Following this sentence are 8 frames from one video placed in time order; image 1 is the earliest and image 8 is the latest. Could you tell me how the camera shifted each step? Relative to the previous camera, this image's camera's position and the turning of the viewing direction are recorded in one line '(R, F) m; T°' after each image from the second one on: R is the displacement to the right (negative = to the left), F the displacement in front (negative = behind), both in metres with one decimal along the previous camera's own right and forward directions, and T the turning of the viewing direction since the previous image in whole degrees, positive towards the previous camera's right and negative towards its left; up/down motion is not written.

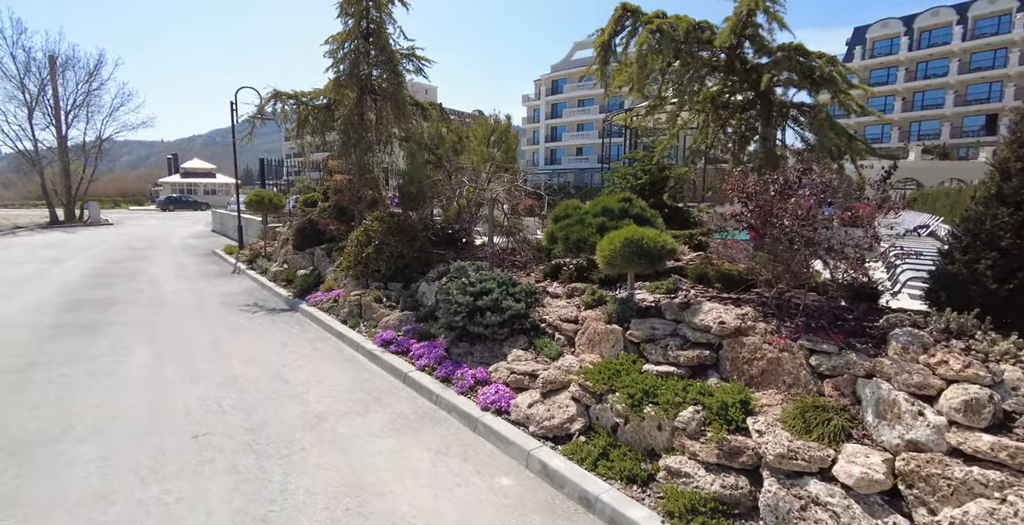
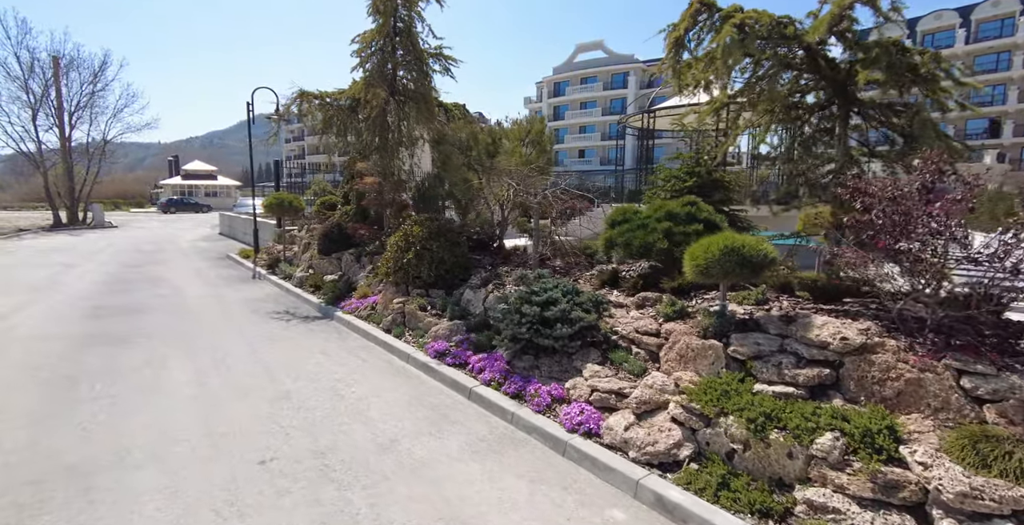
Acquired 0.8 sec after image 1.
(-0.8, +0.3) m; 0°
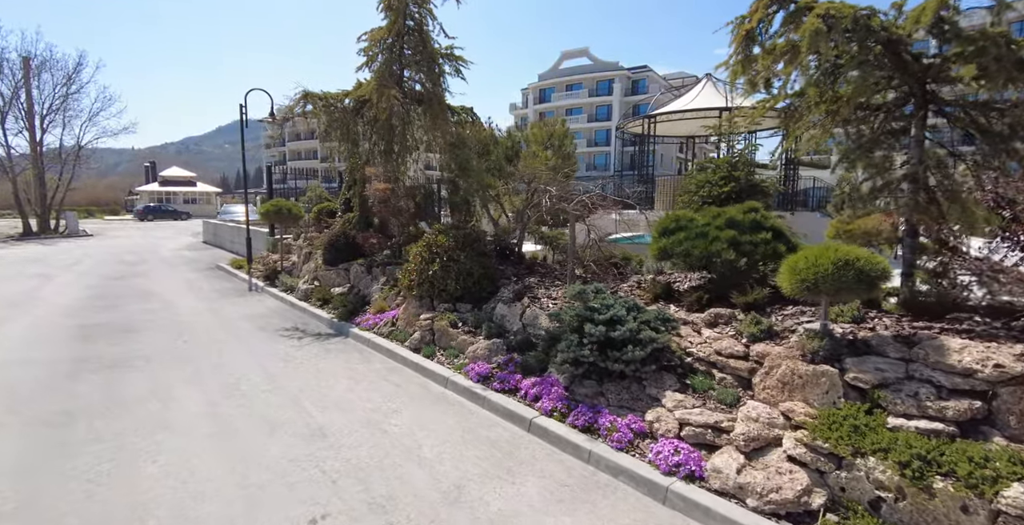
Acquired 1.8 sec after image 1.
(-0.7, +0.6) m; +2°
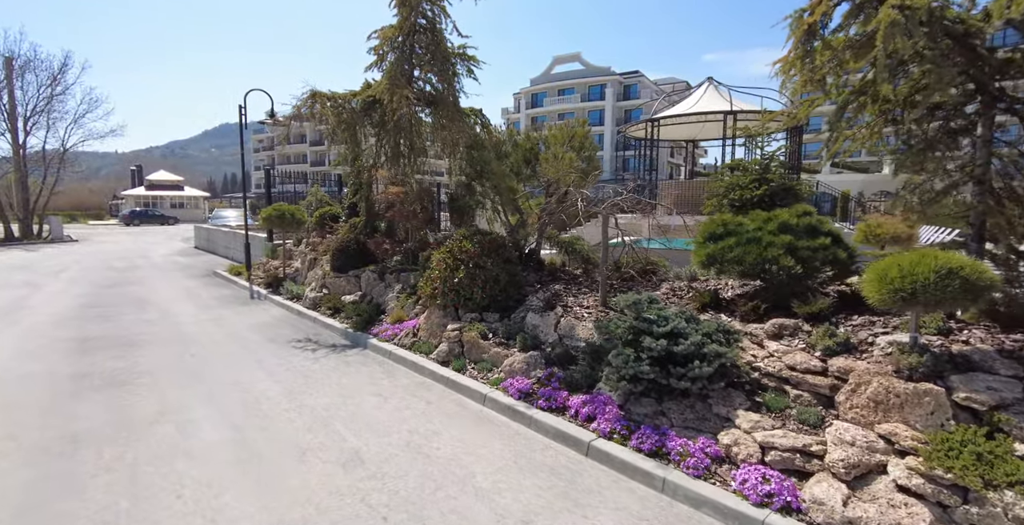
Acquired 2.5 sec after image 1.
(-0.5, +0.4) m; +1°
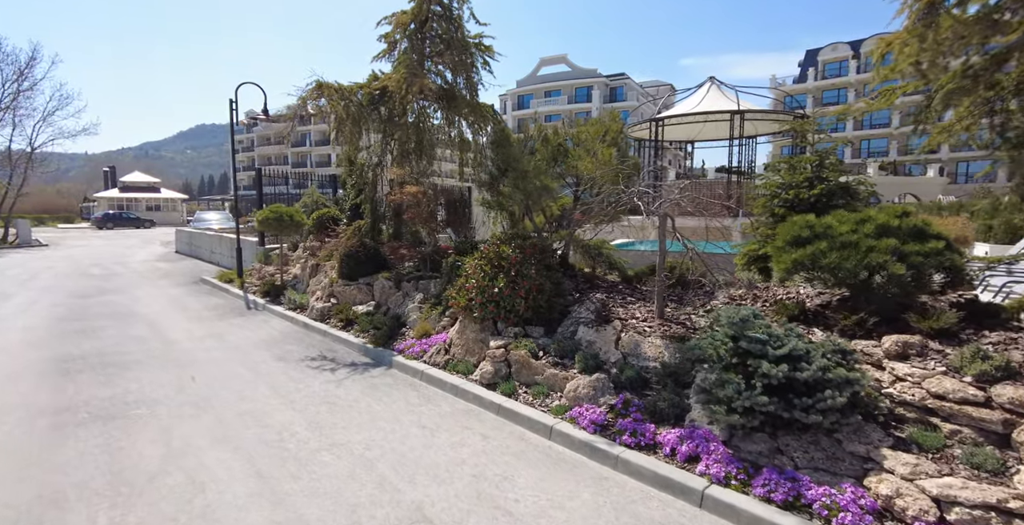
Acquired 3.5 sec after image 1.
(-0.8, +0.8) m; +2°
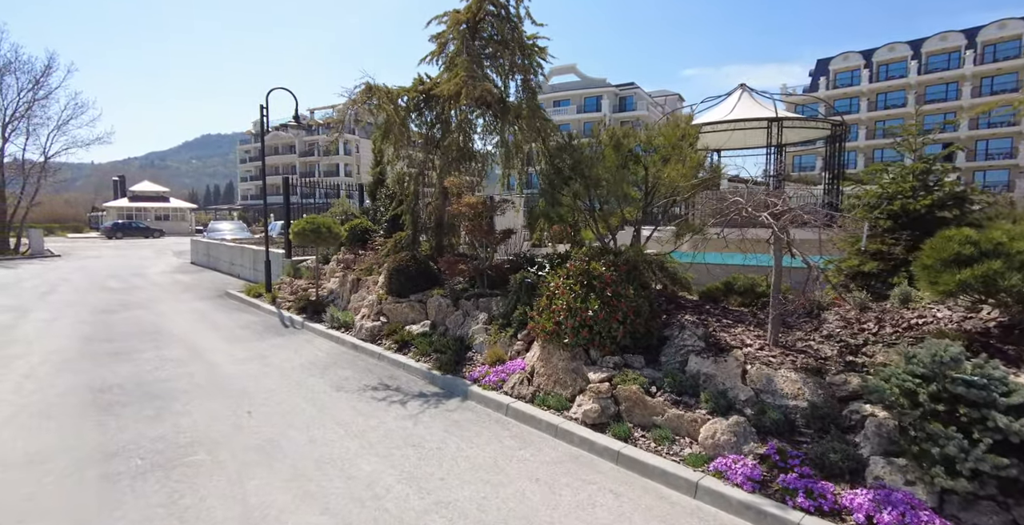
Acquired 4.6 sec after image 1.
(-1.0, +0.7) m; 0°
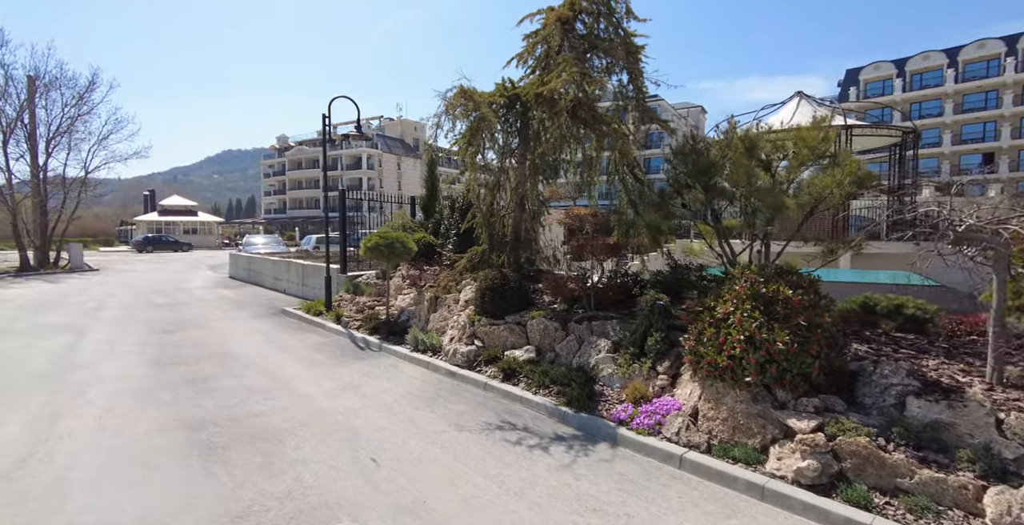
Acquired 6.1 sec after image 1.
(-1.4, +0.8) m; -2°
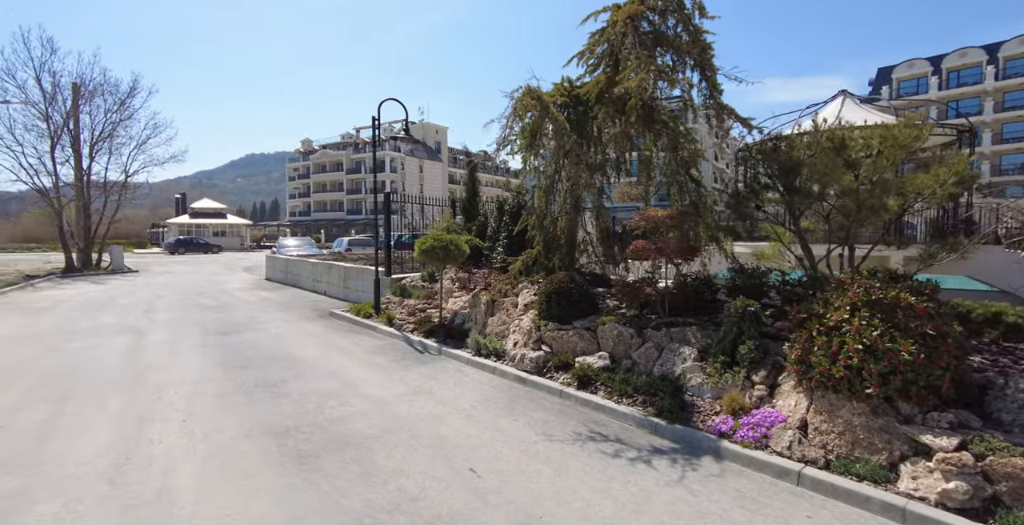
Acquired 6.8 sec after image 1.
(-0.7, +0.2) m; -2°
